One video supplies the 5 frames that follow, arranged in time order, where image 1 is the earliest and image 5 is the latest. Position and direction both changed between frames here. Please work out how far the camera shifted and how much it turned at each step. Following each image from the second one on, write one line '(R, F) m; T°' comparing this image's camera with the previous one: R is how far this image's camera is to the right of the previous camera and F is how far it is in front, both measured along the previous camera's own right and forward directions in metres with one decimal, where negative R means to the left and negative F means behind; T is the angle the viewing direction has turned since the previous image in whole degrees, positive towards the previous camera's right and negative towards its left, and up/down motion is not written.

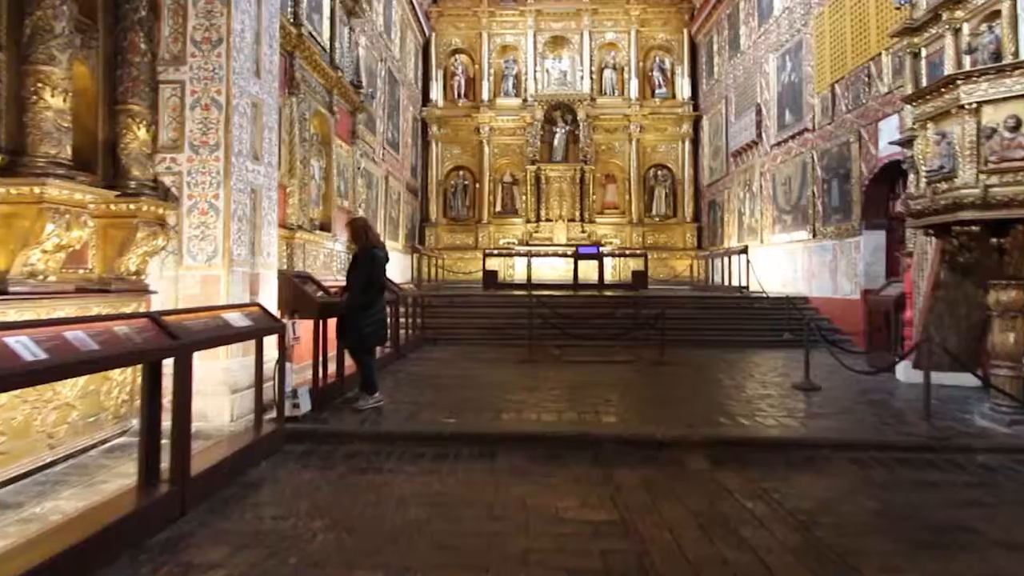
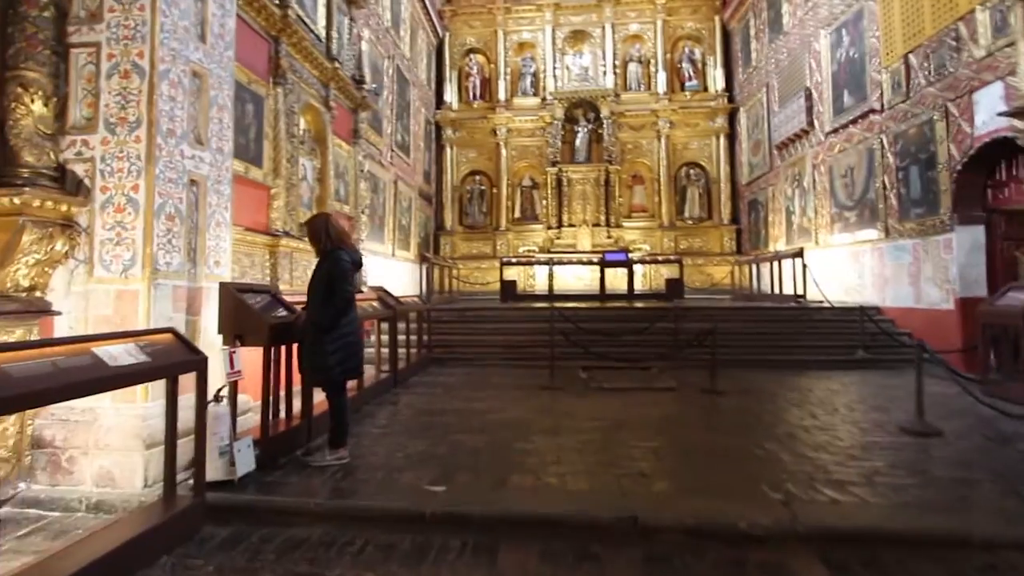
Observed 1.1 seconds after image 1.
(+0.1, +1.4) m; -3°
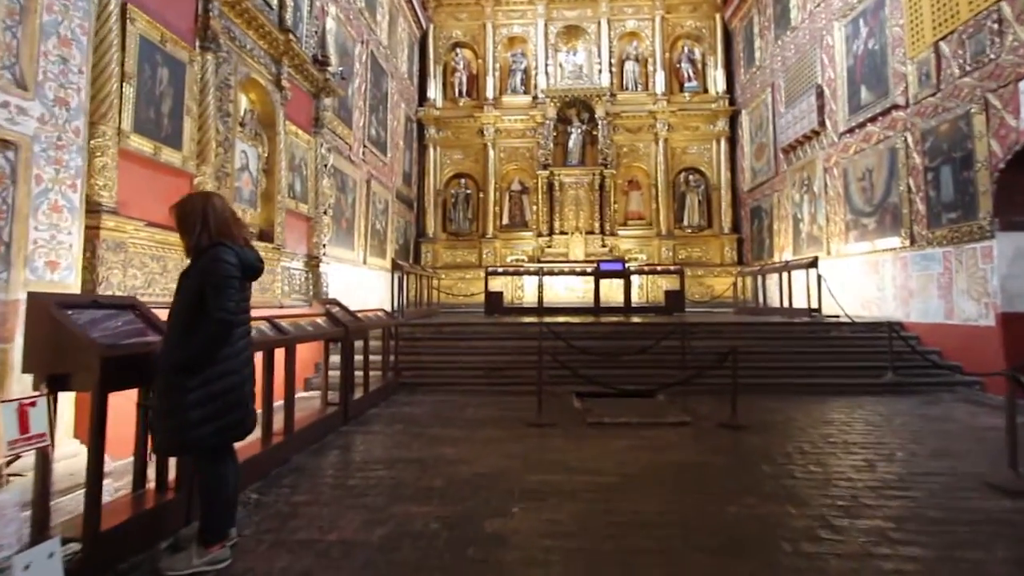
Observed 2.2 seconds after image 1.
(+0.1, +1.3) m; +1°
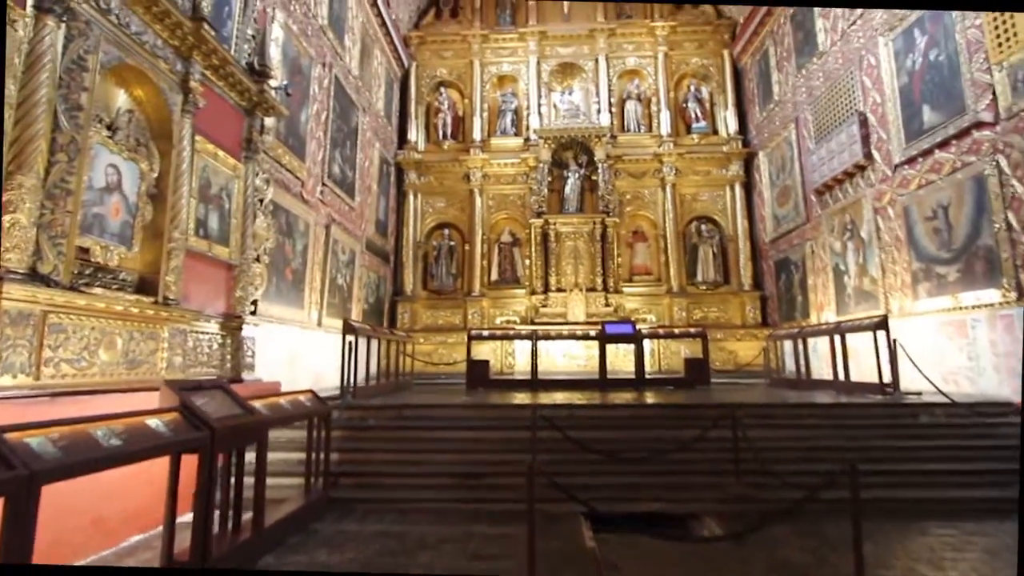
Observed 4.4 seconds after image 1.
(+0.1, +2.3) m; +1°
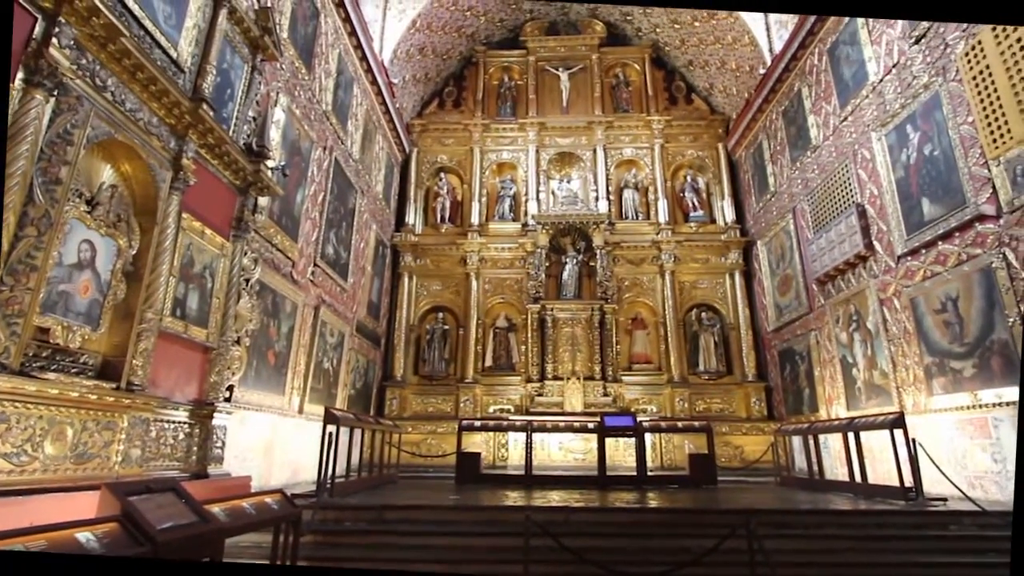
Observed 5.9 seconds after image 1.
(0.0, +0.4) m; 0°
